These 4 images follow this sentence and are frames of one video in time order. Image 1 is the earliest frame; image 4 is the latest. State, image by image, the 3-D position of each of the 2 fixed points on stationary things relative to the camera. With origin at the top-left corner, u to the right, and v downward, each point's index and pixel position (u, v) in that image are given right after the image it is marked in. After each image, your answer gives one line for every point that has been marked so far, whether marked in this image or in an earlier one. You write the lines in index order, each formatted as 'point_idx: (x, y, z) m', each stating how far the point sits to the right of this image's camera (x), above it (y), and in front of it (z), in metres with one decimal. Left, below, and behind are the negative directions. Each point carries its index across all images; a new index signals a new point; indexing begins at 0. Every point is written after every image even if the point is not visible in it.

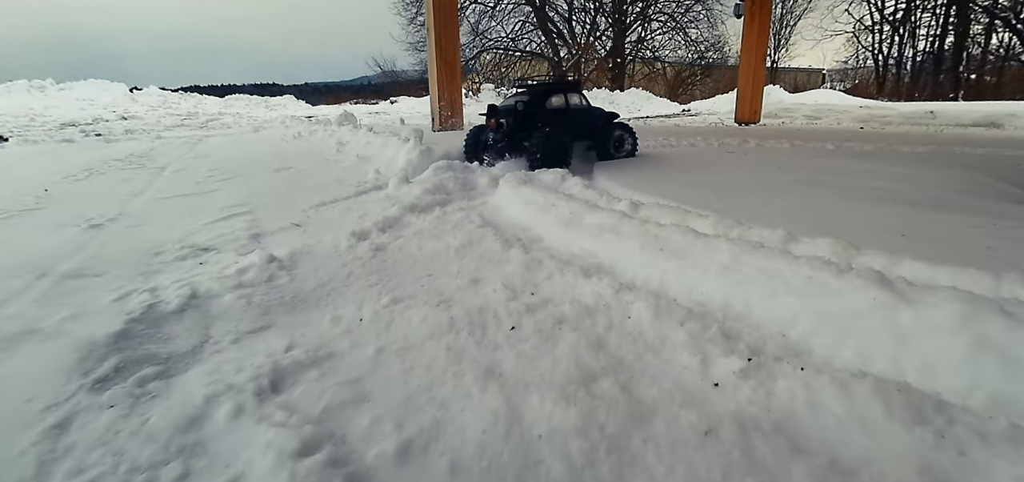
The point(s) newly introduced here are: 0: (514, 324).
0: (0.0, -0.1, +0.9) m
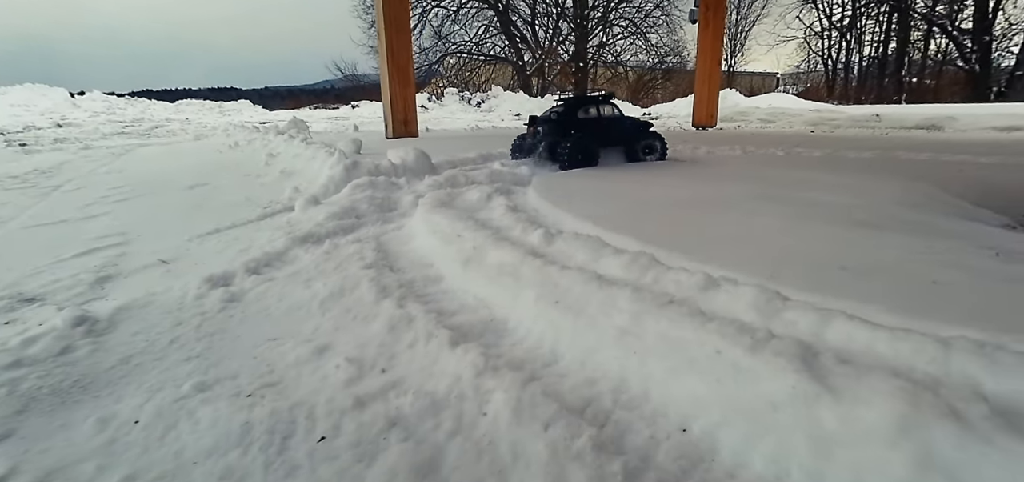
0: (-0.2, -0.2, +0.7) m
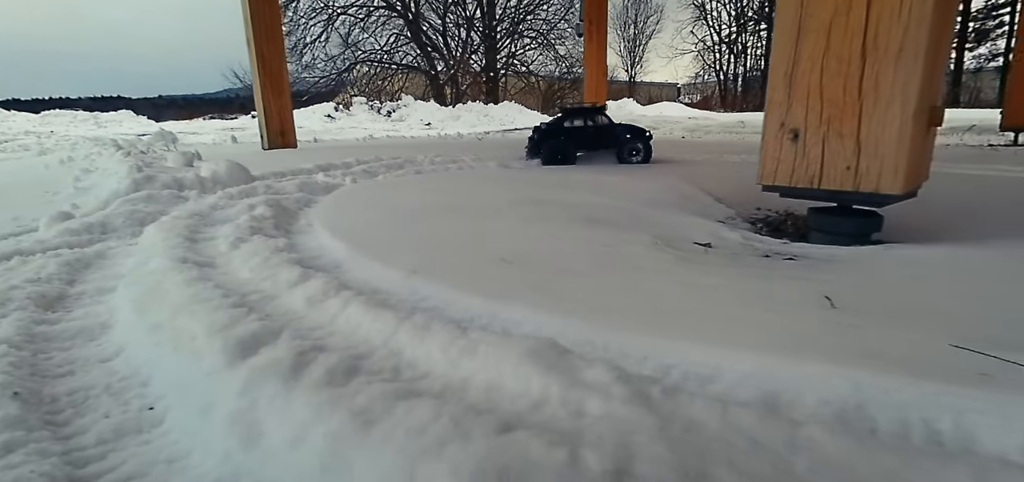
0: (-1.0, -0.3, +0.7) m
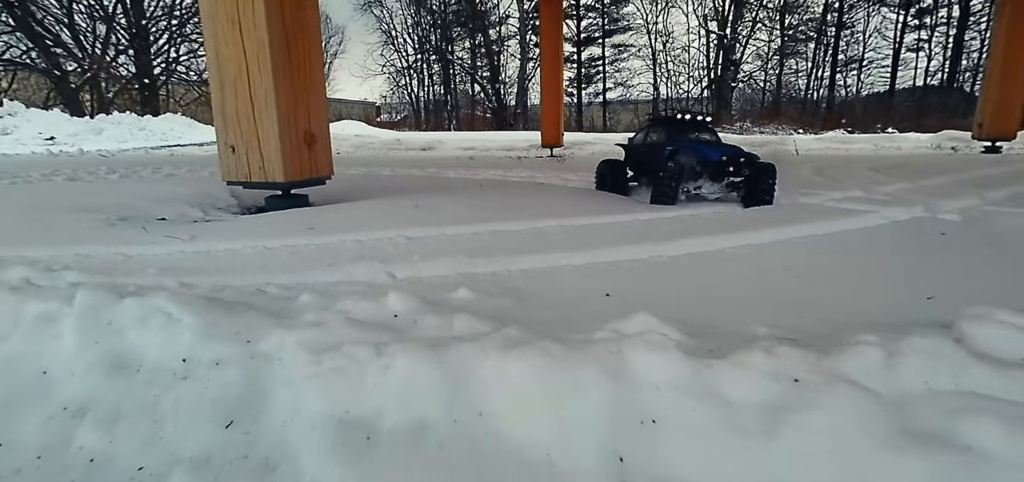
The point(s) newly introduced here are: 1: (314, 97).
0: (-2.9, -0.2, +1.0) m
1: (-1.4, +1.0, +3.5) m
